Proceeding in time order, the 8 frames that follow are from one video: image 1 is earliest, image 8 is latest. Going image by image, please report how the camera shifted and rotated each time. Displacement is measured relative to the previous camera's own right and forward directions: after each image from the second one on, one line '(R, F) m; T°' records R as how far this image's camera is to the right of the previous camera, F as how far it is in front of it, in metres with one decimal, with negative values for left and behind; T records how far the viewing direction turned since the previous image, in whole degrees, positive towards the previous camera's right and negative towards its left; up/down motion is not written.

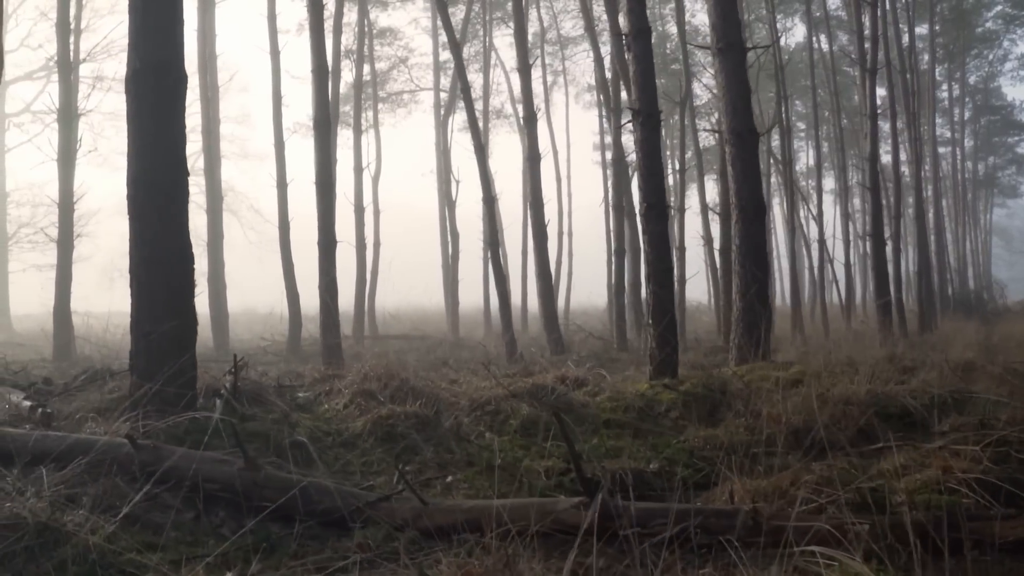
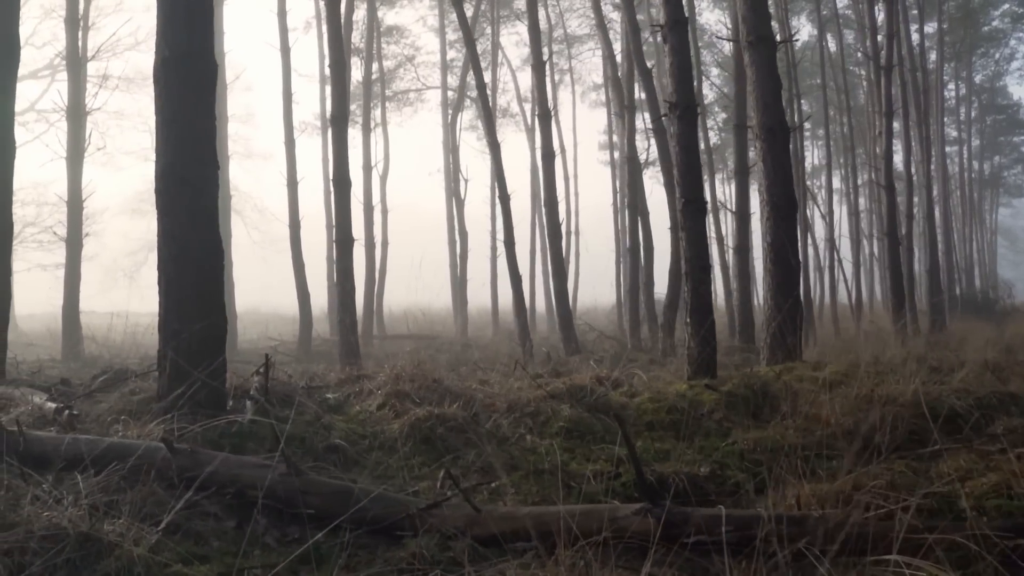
(-0.3, +0.2) m; 0°
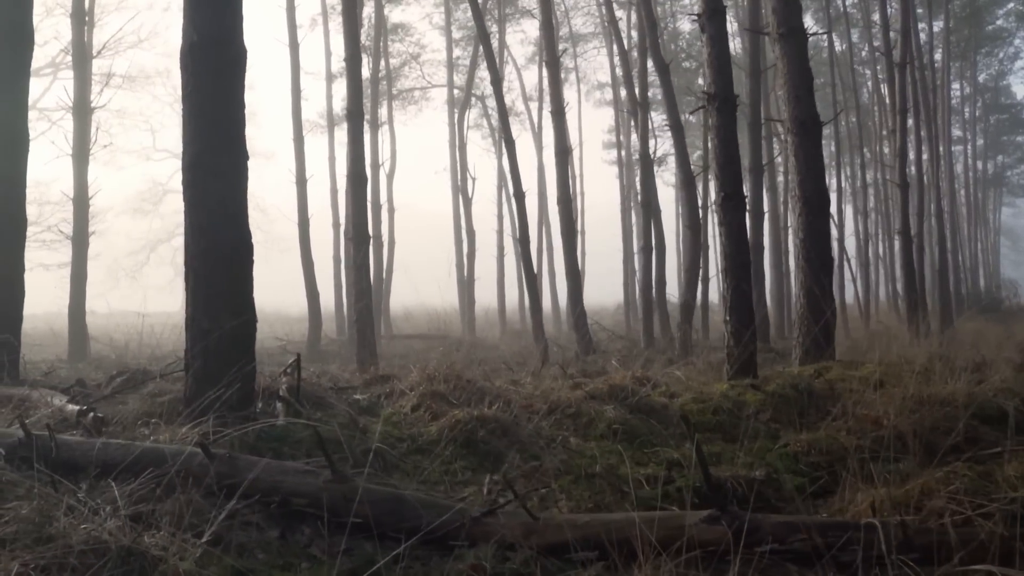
(-0.3, +0.2) m; 0°
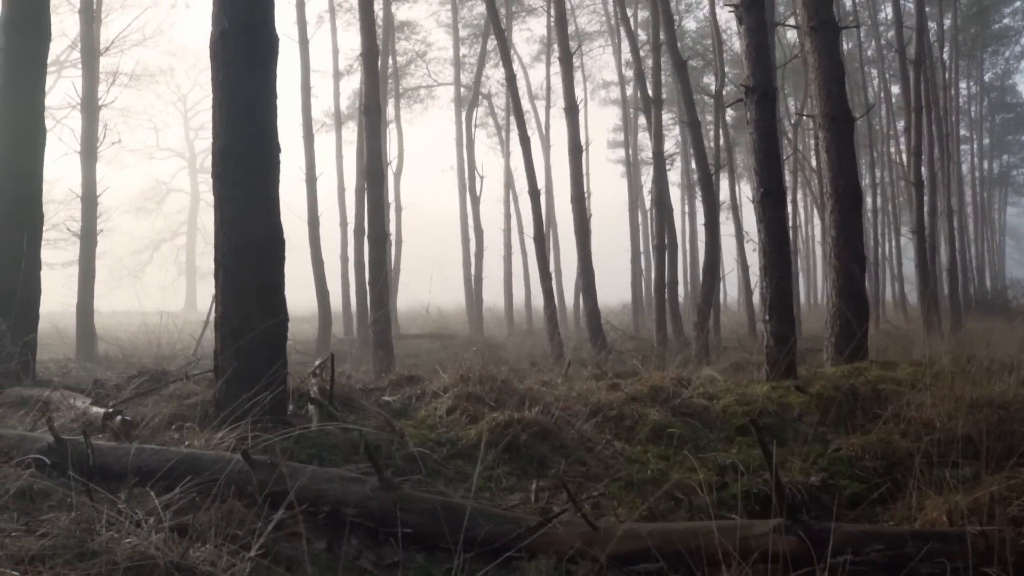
(-0.3, +0.2) m; 0°
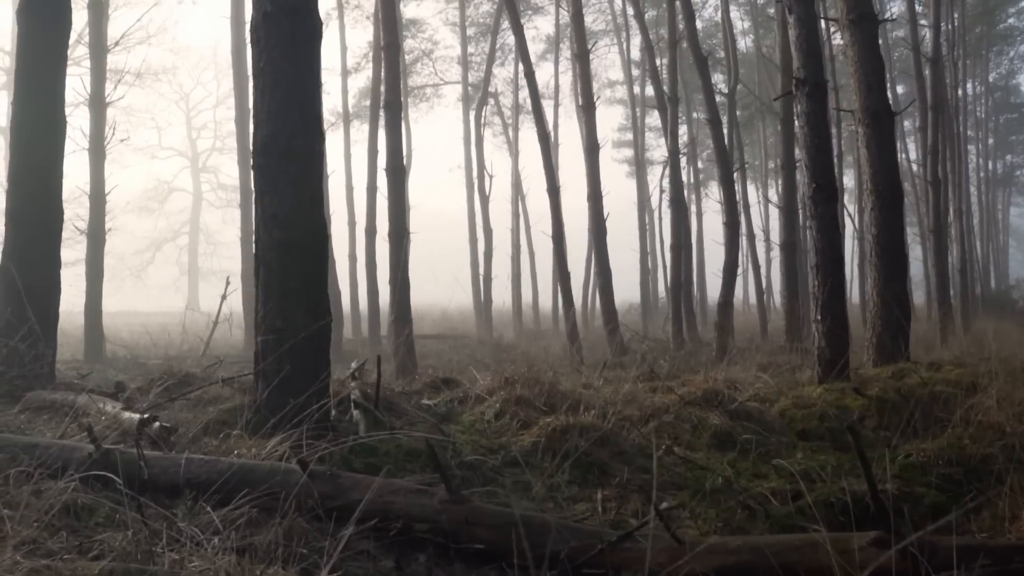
(-0.4, +0.3) m; 0°
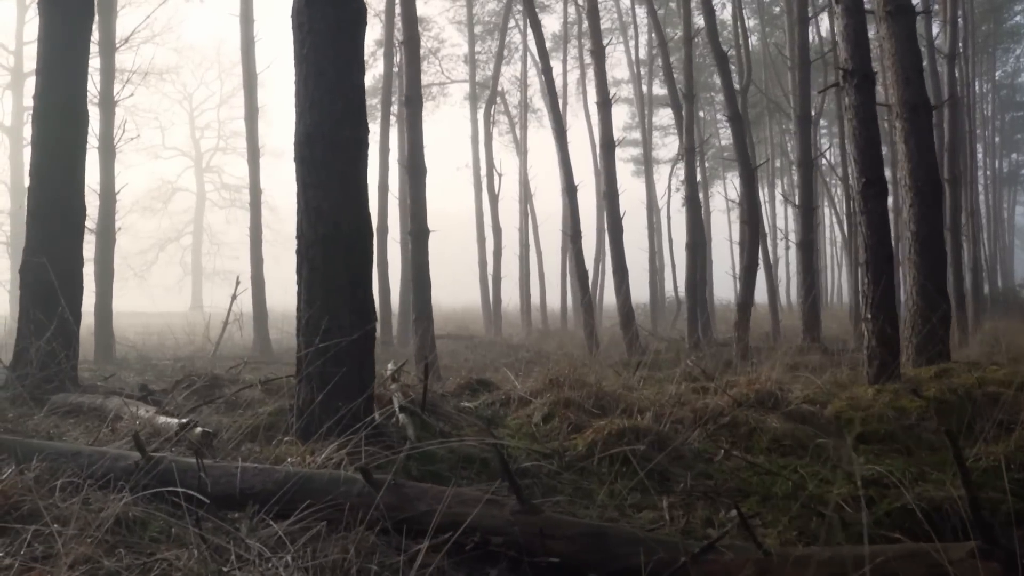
(-0.3, +0.2) m; 0°
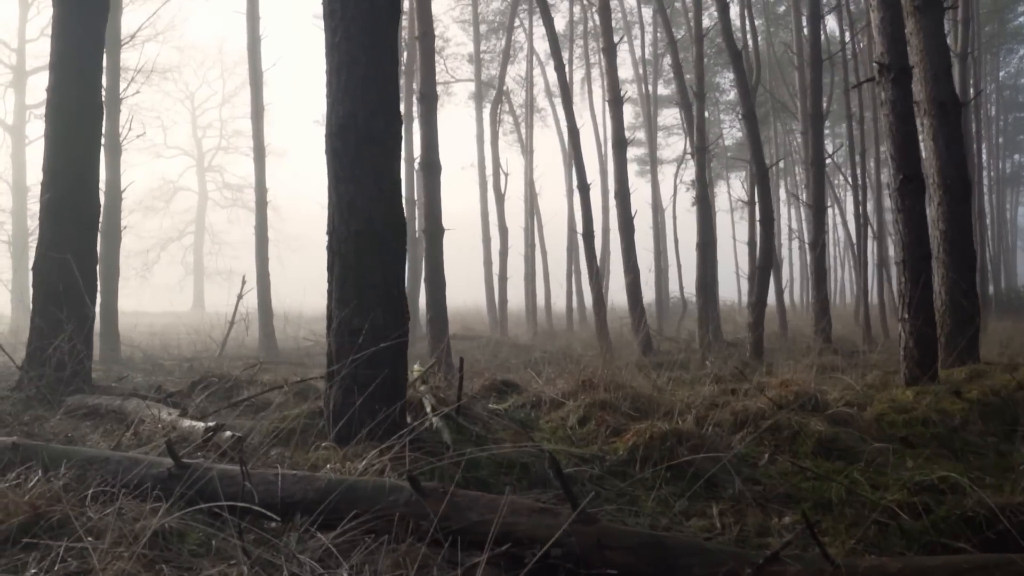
(-0.2, +0.2) m; 0°
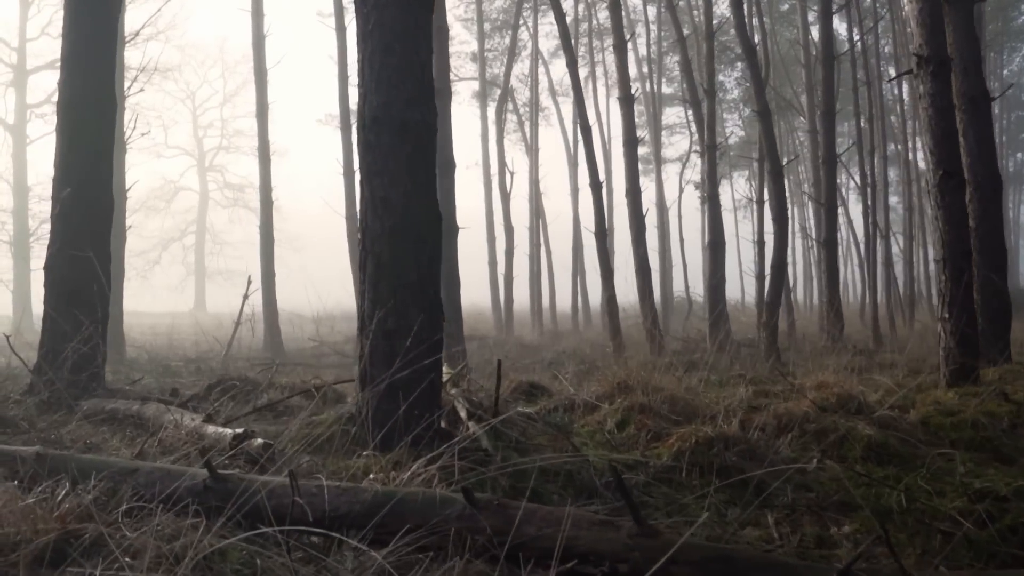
(-0.2, +0.2) m; 0°
